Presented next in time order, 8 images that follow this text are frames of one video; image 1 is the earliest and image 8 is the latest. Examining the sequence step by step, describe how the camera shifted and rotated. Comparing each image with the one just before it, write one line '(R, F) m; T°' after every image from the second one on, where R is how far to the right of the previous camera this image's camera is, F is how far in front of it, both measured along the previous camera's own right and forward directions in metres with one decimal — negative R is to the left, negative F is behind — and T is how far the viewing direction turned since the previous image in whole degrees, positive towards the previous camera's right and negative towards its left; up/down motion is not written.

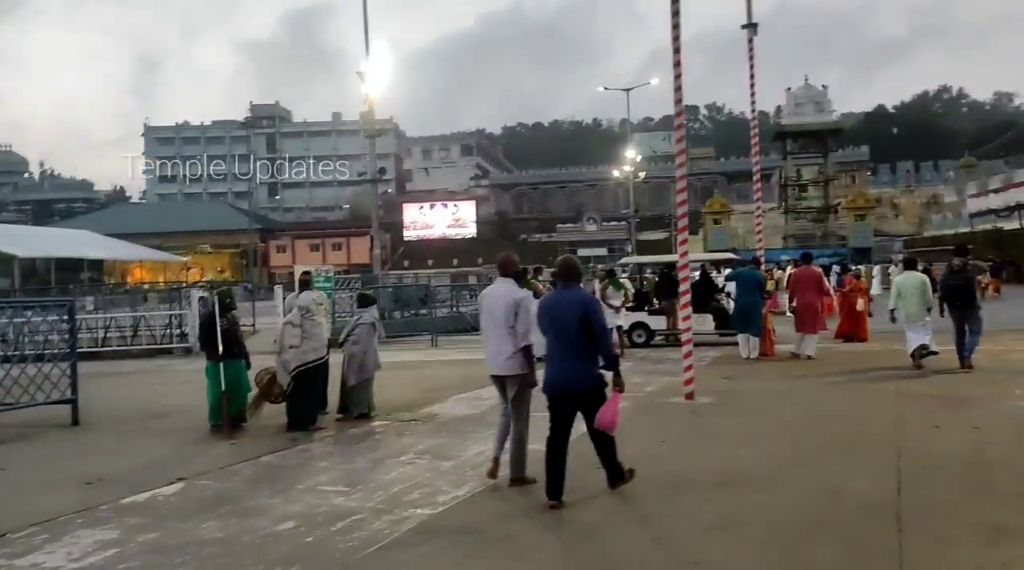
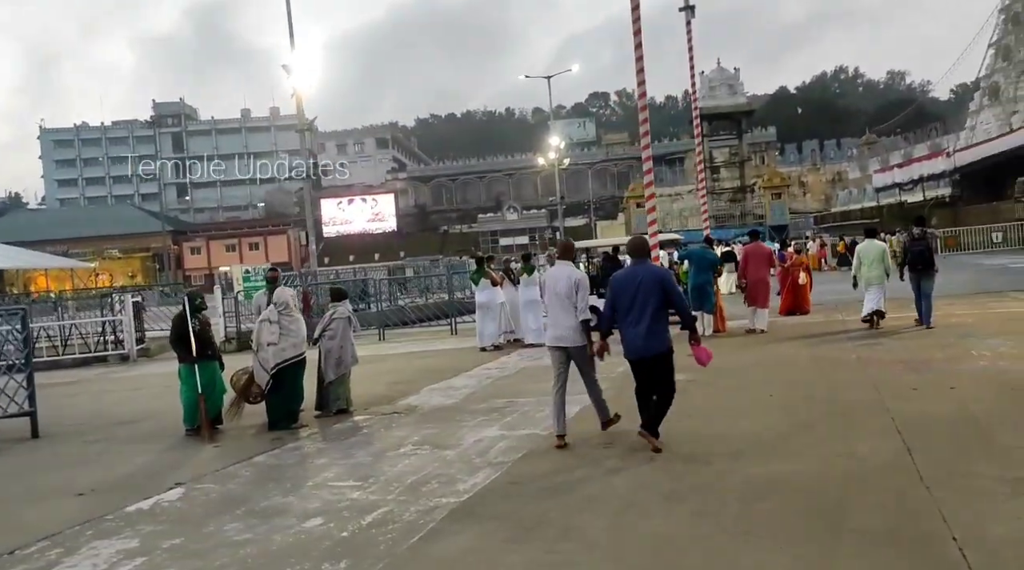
(-0.7, 0.0) m; +5°
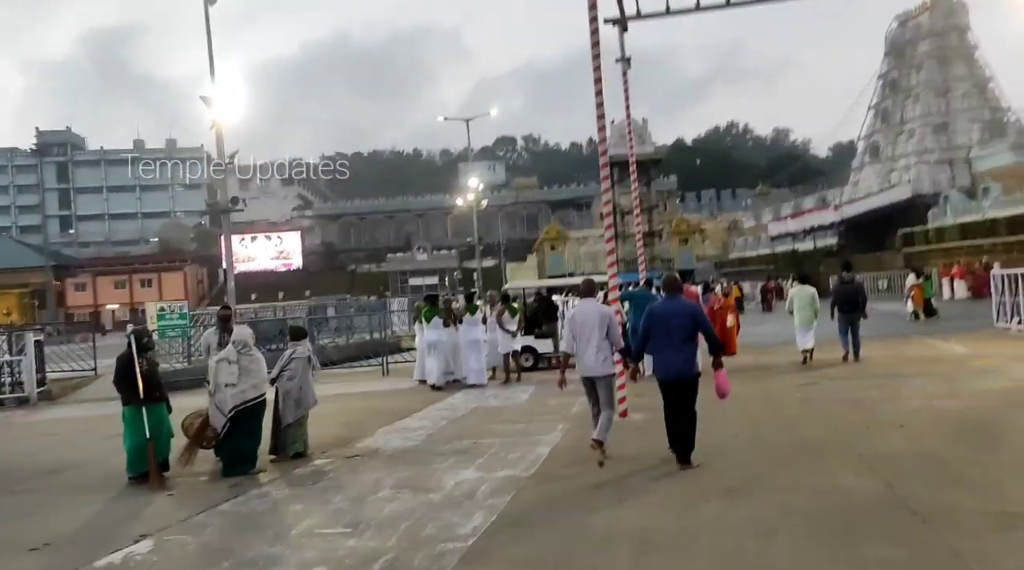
(-0.7, +0.1) m; +6°
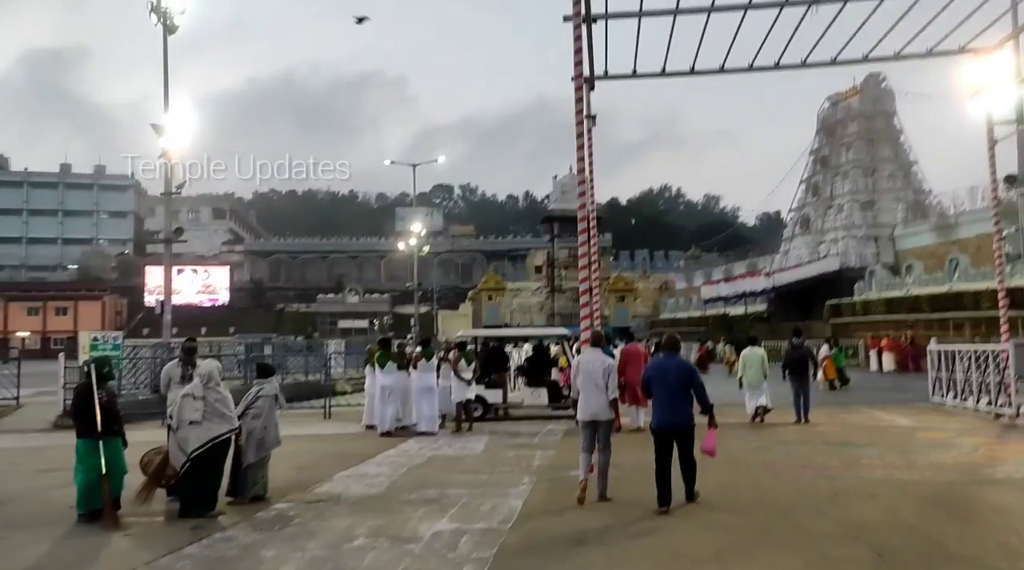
(-0.6, +0.1) m; +4°
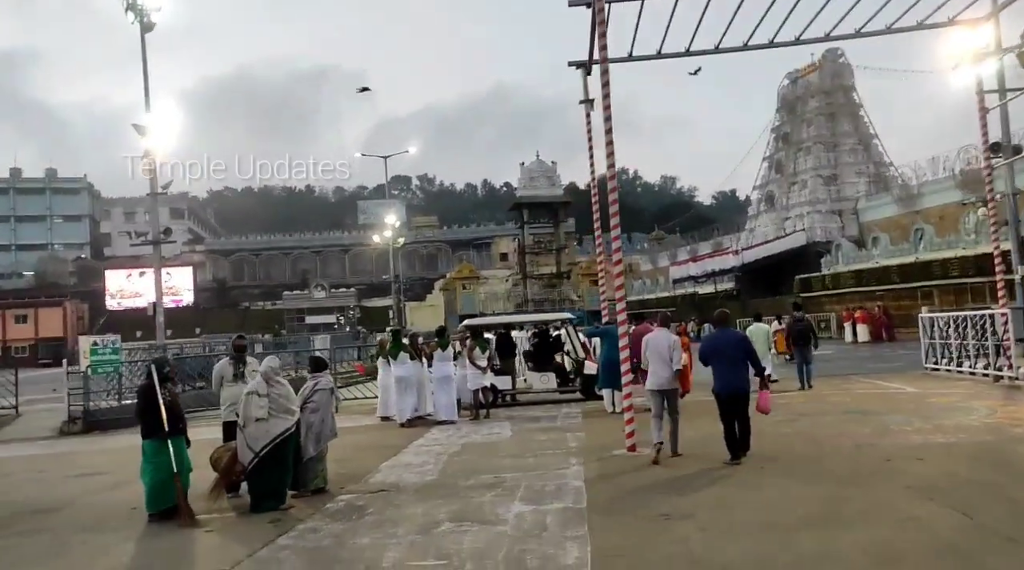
(-1.0, -0.1) m; +2°
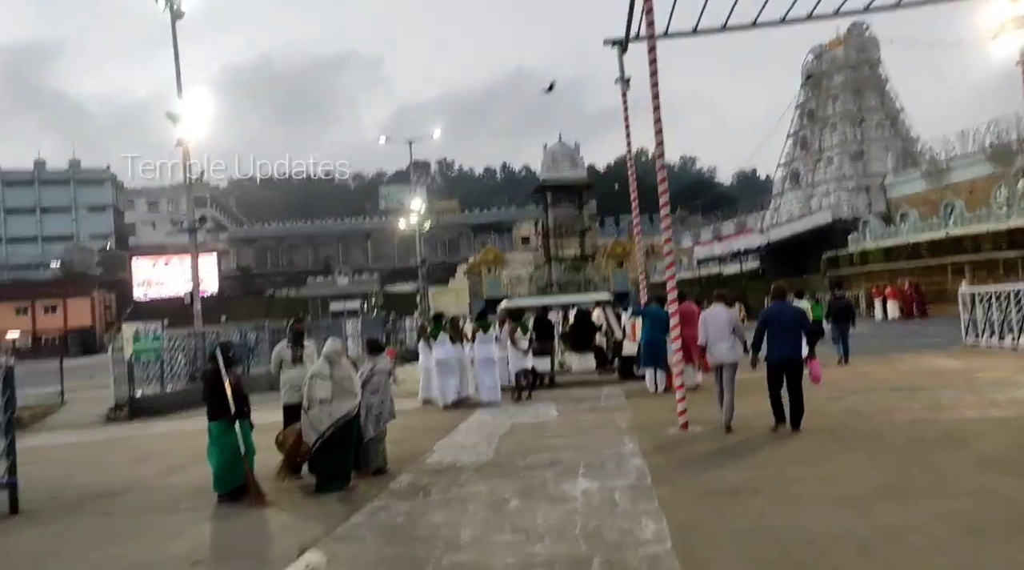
(-0.4, -0.1) m; -1°
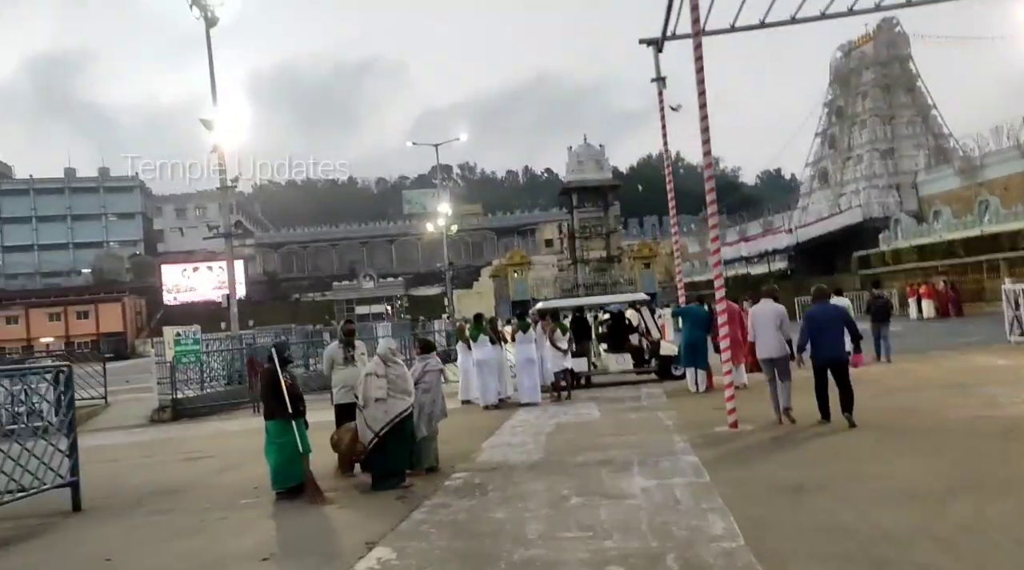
(-0.3, 0.0) m; -1°
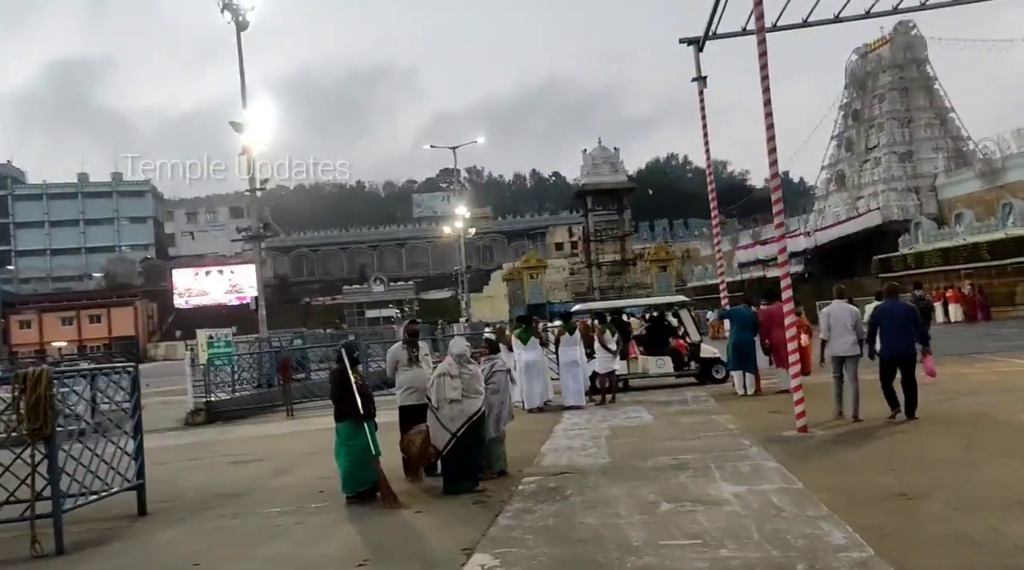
(-0.7, +0.3) m; 0°
